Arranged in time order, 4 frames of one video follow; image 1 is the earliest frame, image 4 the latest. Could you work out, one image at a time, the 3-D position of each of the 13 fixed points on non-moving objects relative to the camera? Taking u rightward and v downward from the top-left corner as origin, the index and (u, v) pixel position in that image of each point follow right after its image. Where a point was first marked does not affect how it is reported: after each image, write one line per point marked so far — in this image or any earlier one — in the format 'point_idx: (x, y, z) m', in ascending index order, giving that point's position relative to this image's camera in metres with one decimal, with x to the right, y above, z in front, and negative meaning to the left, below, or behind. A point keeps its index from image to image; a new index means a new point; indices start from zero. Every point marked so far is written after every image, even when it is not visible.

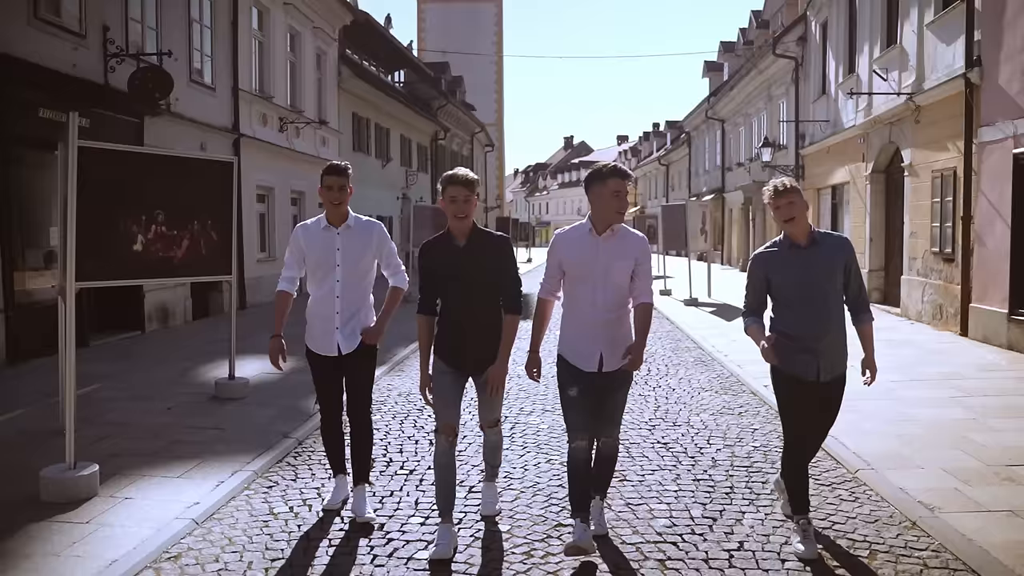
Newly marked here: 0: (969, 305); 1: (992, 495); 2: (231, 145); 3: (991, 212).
0: (+5.9, -0.2, +11.5) m
1: (+2.7, -1.1, +4.9) m
2: (-5.0, +2.5, +15.9) m
3: (+5.8, +0.9, +10.9) m
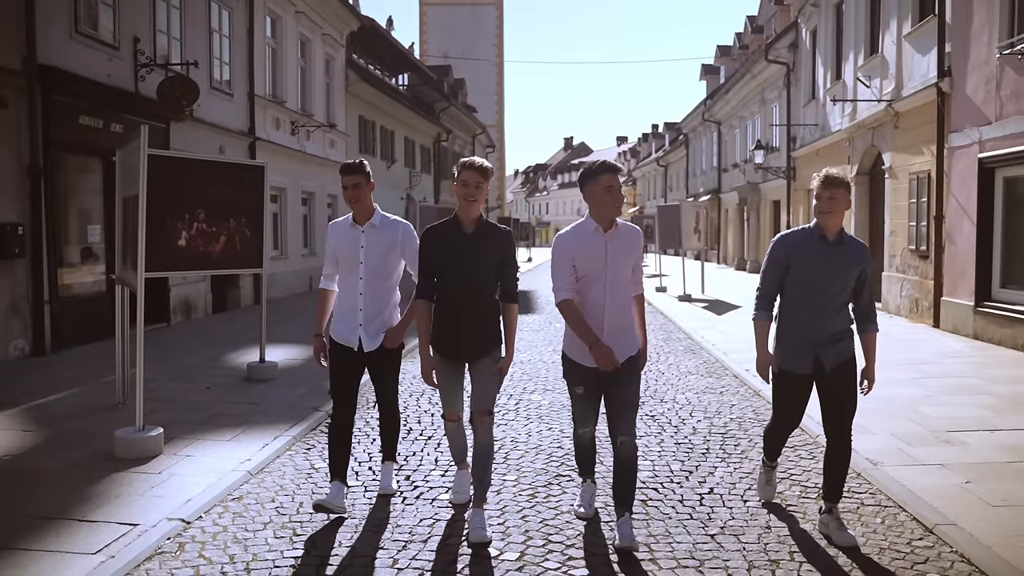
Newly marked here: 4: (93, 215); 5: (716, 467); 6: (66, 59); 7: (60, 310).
0: (+5.9, -0.1, +12.4) m
1: (+2.7, -1.1, +5.8) m
2: (-4.9, +2.6, +16.7) m
3: (+5.9, +1.0, +11.8) m
4: (-5.4, +0.9, +11.5) m
5: (+1.3, -1.1, +5.7) m
6: (-5.2, +2.7, +10.4) m
7: (-5.2, -0.3, +10.3) m
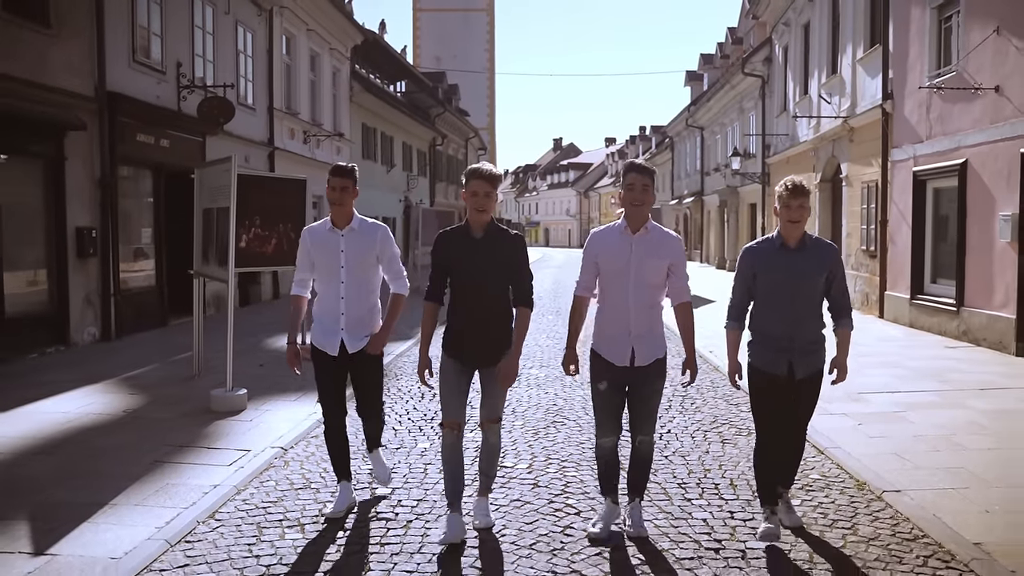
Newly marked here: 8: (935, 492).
0: (+5.9, -0.1, +14.2) m
1: (+2.8, -1.0, +7.5) m
2: (-5.0, +2.7, +18.3) m
3: (+5.9, +1.1, +13.5) m
4: (-5.4, +1.0, +13.1) m
5: (+1.3, -1.1, +7.4) m
6: (-5.2, +2.7, +12.0) m
7: (-5.2, -0.2, +11.9) m
8: (+2.4, -1.2, +5.1) m
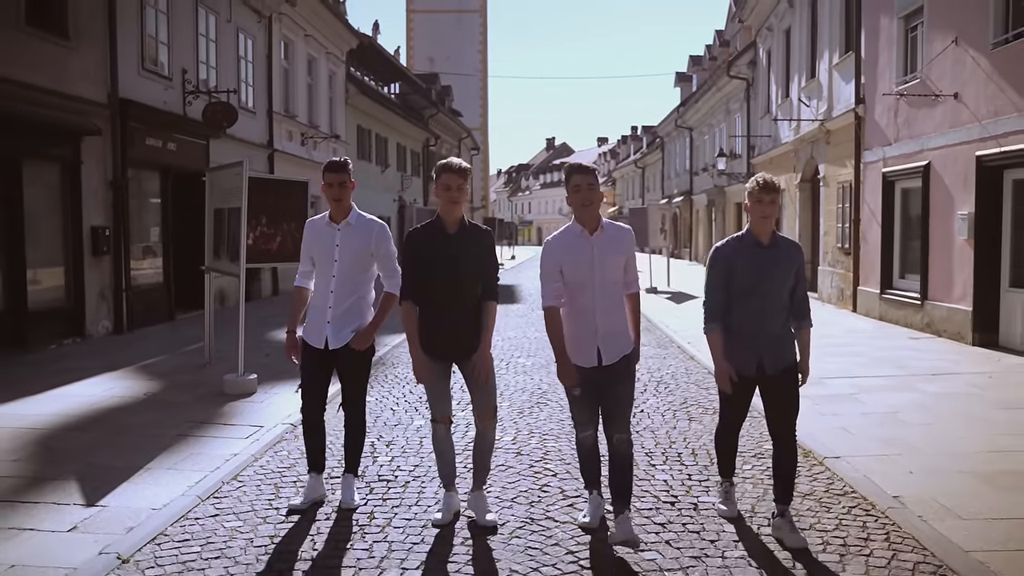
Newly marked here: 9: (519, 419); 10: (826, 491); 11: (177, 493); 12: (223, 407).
0: (+5.7, 0.0, +14.9) m
1: (+2.7, -0.9, +8.2) m
2: (-5.2, +2.7, +19.0) m
3: (+5.7, +1.2, +14.3) m
4: (-5.5, +1.1, +13.7) m
5: (+1.2, -1.0, +8.1) m
6: (-5.3, +2.8, +12.6) m
7: (-5.3, -0.1, +12.6) m
8: (+2.3, -1.1, +5.8) m
9: (+0.1, -1.0, +7.1) m
10: (+1.8, -1.2, +5.1) m
11: (-1.9, -1.2, +5.1) m
12: (-2.4, -1.0, +7.4) m
